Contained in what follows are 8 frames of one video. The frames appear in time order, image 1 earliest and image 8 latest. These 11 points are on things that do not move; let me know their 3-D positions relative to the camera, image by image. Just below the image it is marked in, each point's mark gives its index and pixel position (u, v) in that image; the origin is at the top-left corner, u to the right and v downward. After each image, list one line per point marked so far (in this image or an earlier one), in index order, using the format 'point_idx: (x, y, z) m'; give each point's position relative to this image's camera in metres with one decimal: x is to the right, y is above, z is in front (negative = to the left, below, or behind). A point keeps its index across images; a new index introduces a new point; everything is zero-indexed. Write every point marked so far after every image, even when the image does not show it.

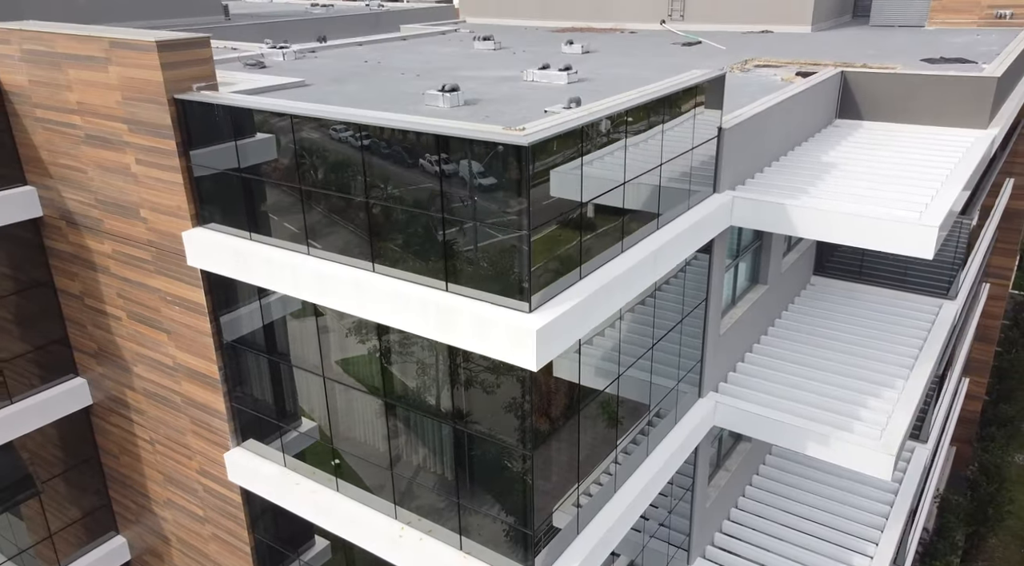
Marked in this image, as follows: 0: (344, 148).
0: (-1.4, +1.1, +6.7) m
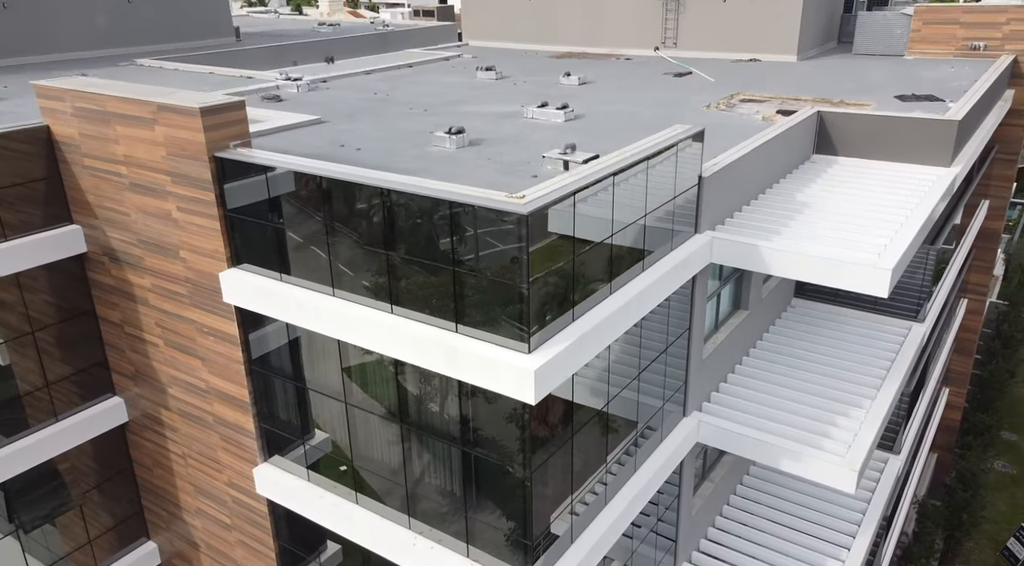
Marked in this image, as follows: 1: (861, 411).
0: (-1.4, +0.8, +7.6) m
1: (+4.6, -1.7, +10.8) m
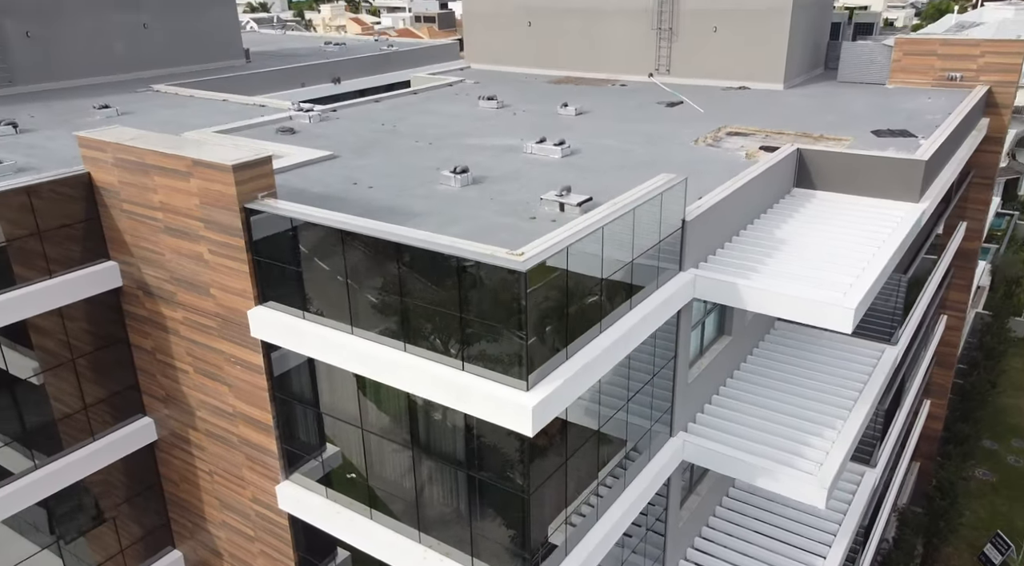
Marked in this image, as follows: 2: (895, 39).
0: (-1.4, +0.3, +8.6) m
1: (+4.7, -2.1, +11.7) m
2: (+9.2, +5.9, +19.6) m
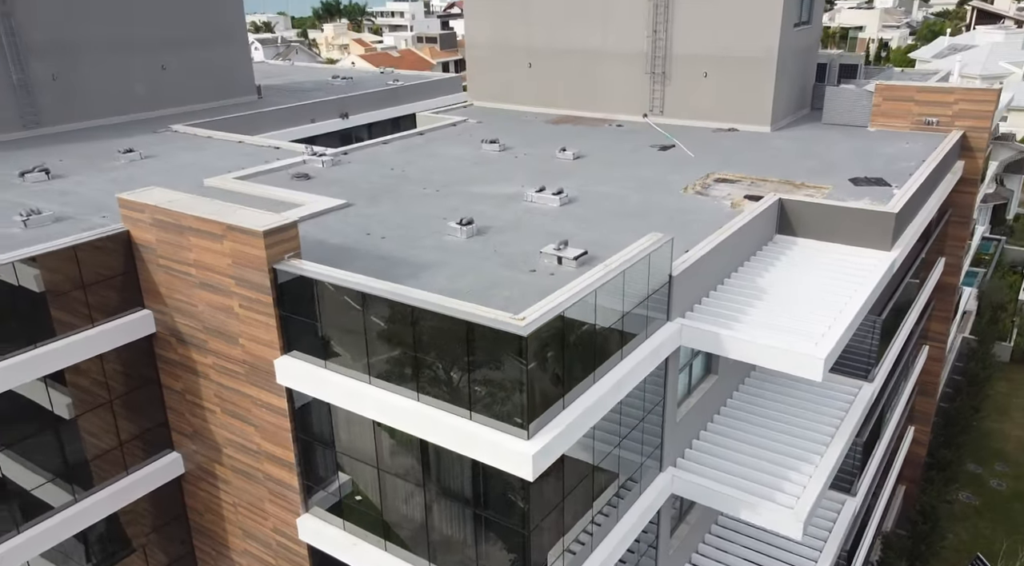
0: (-1.4, -0.3, +9.5) m
1: (+4.7, -2.9, +12.7) m
2: (+9.2, +5.0, +20.7) m
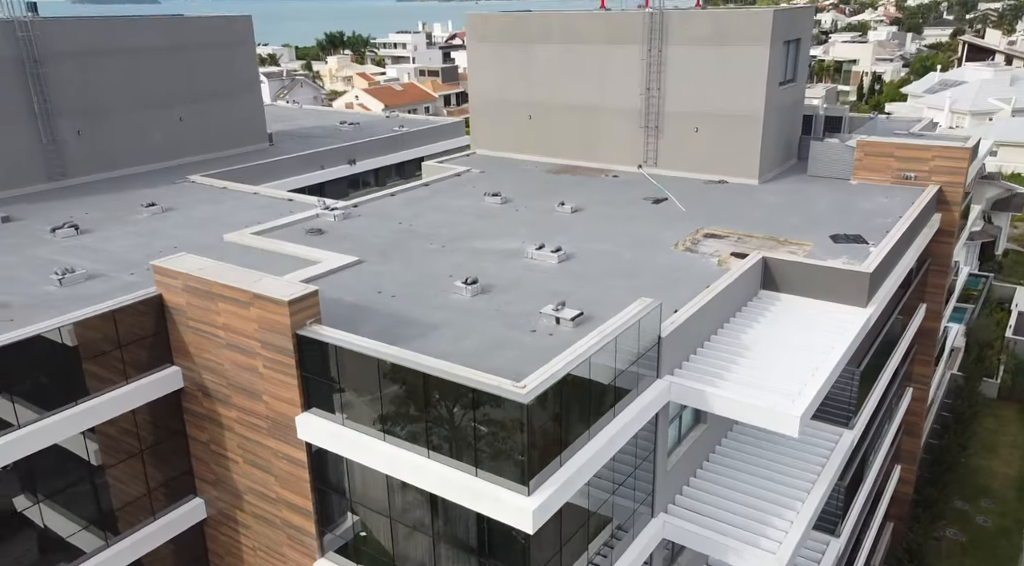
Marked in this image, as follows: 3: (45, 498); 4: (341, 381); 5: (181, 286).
0: (-1.3, -1.2, +10.5) m
1: (+4.7, -3.8, +13.6) m
2: (+9.2, +3.8, +21.8) m
3: (-6.9, -3.2, +12.0) m
4: (-2.4, -1.4, +11.3) m
5: (-5.0, 0.0, +12.3) m
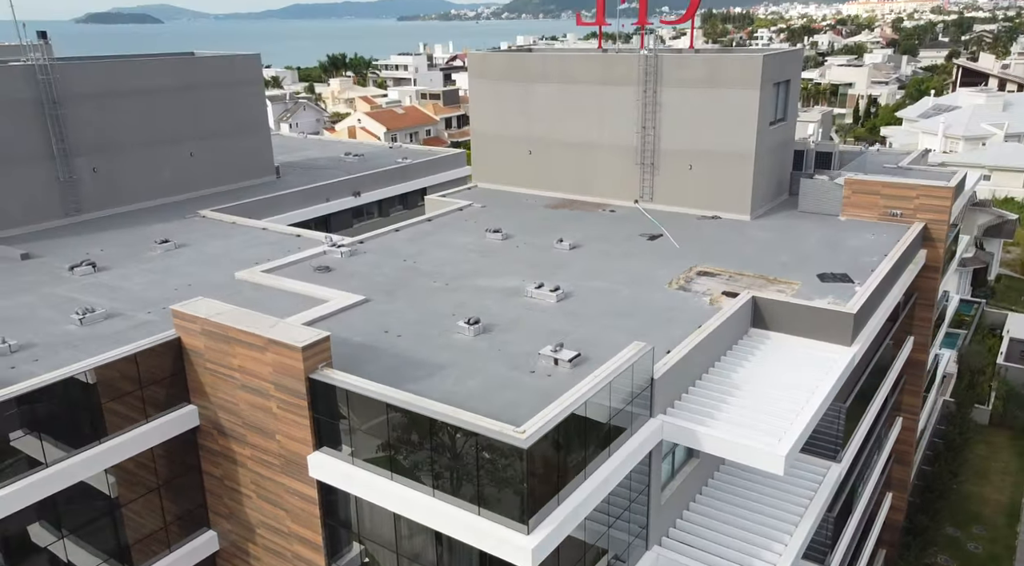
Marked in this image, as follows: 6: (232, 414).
0: (-1.3, -1.9, +11.2) m
1: (+4.7, -4.6, +14.2) m
2: (+9.3, +2.9, +22.6) m
3: (-6.9, -3.9, +12.6) m
4: (-2.4, -2.0, +11.9) m
5: (-5.0, -0.8, +13.0) m
6: (-4.6, -2.1, +13.2) m
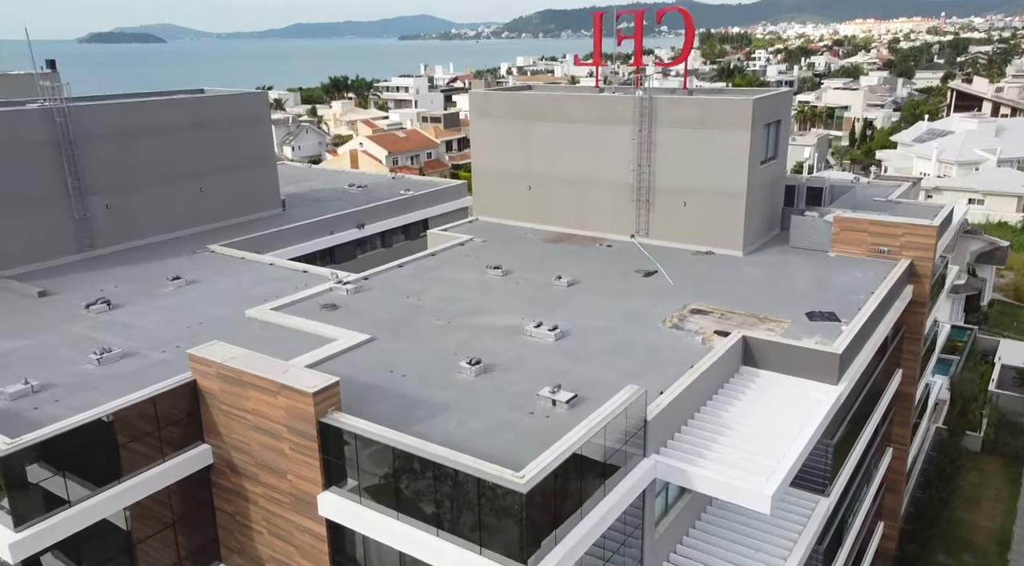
0: (-1.3, -2.6, +11.8) m
1: (+4.7, -5.4, +14.8) m
2: (+9.2, +1.9, +23.3) m
3: (-6.9, -4.6, +13.2) m
4: (-2.4, -2.8, +12.6) m
5: (-5.0, -1.5, +13.7) m
6: (-4.6, -2.9, +13.9) m
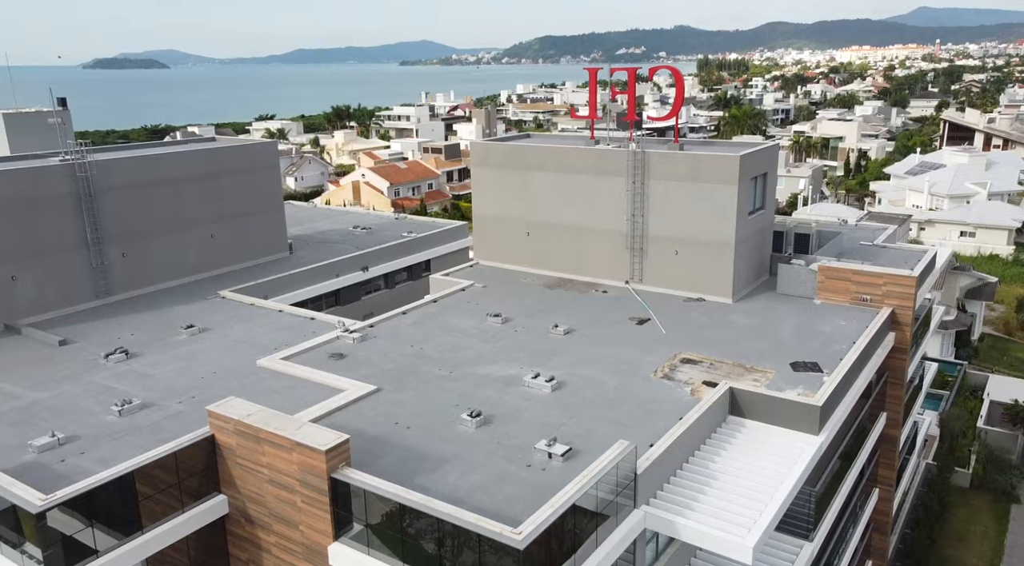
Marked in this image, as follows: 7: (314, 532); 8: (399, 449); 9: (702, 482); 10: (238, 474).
0: (-1.3, -3.7, +12.7) m
1: (+4.7, -6.5, +15.6) m
2: (+9.2, +0.5, +24.3) m
3: (-6.9, -5.7, +14.0) m
4: (-2.4, -3.9, +13.5) m
5: (-5.0, -2.6, +14.6) m
6: (-4.6, -4.0, +14.7) m
7: (-3.4, -4.3, +14.1) m
8: (-2.2, -3.2, +15.8) m
9: (+3.7, -3.8, +15.8) m
10: (-5.0, -3.5, +14.9) m
